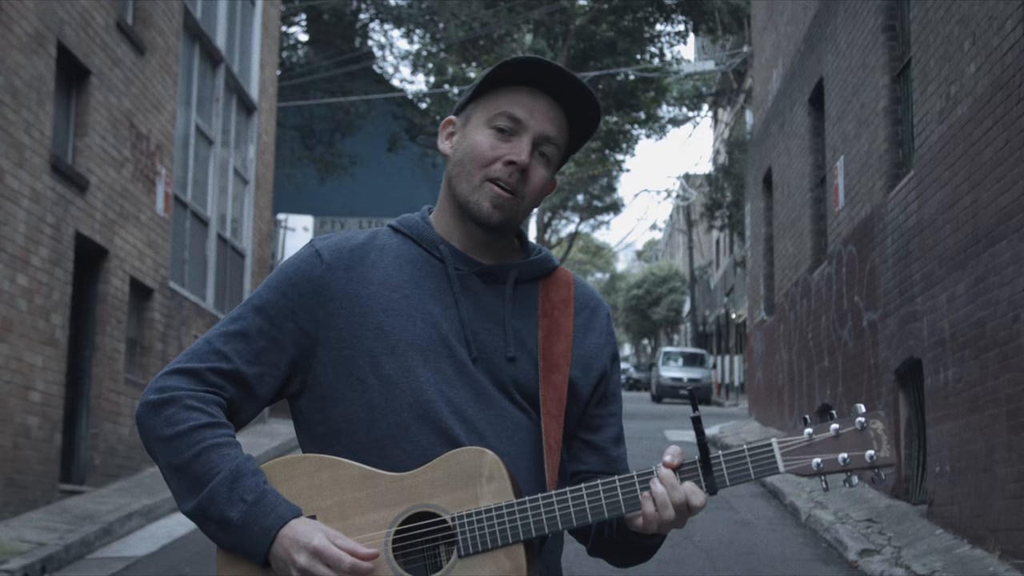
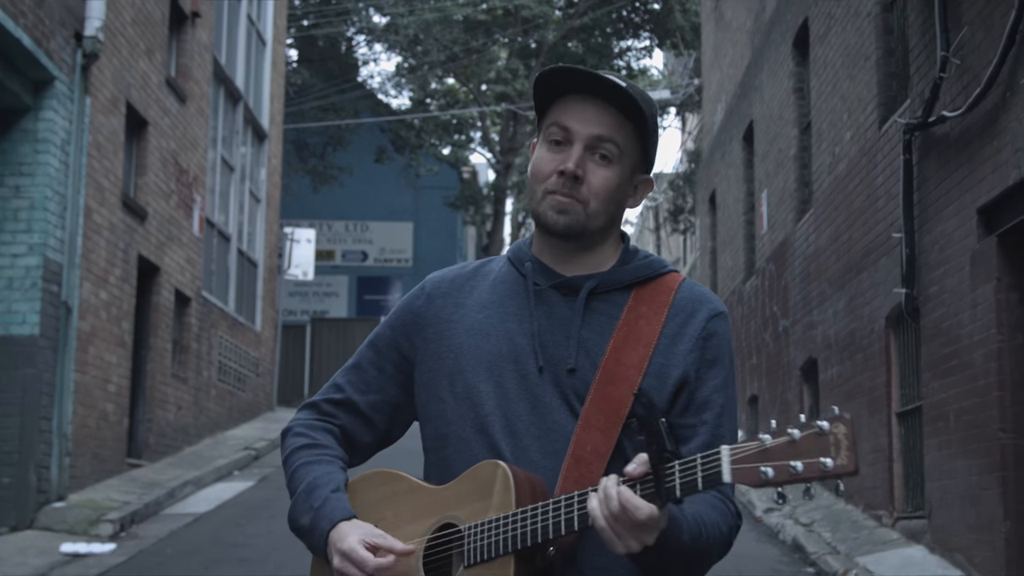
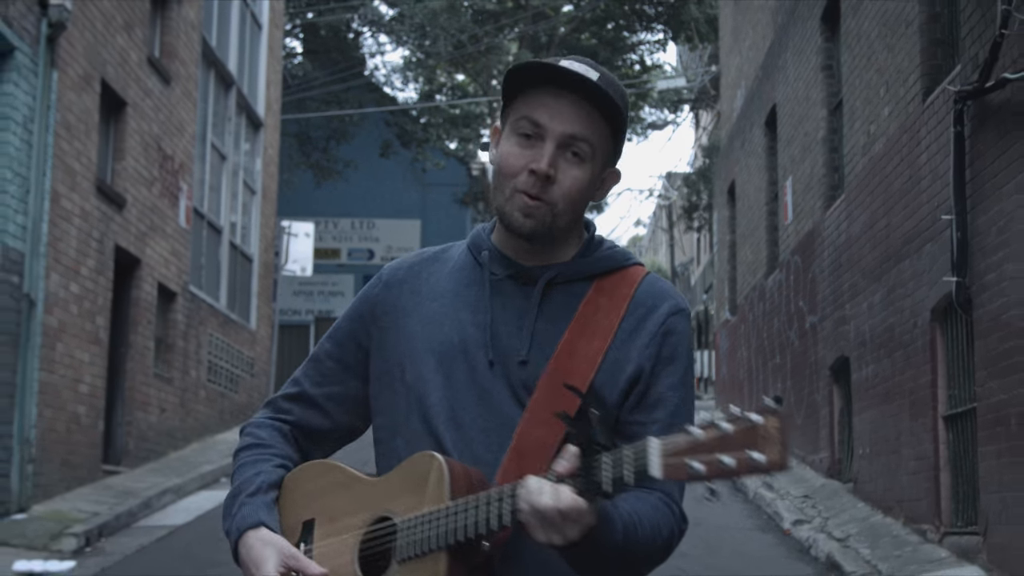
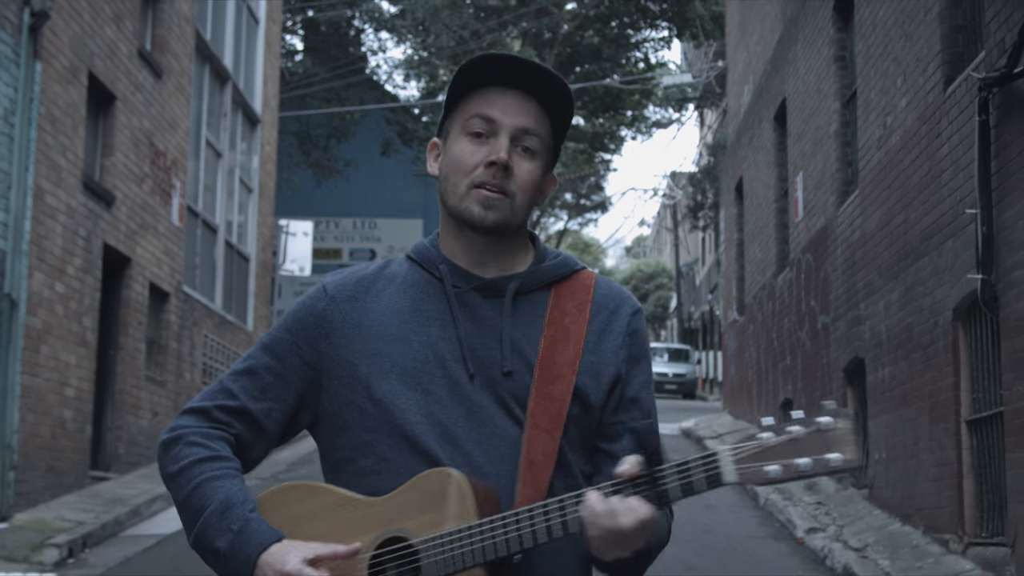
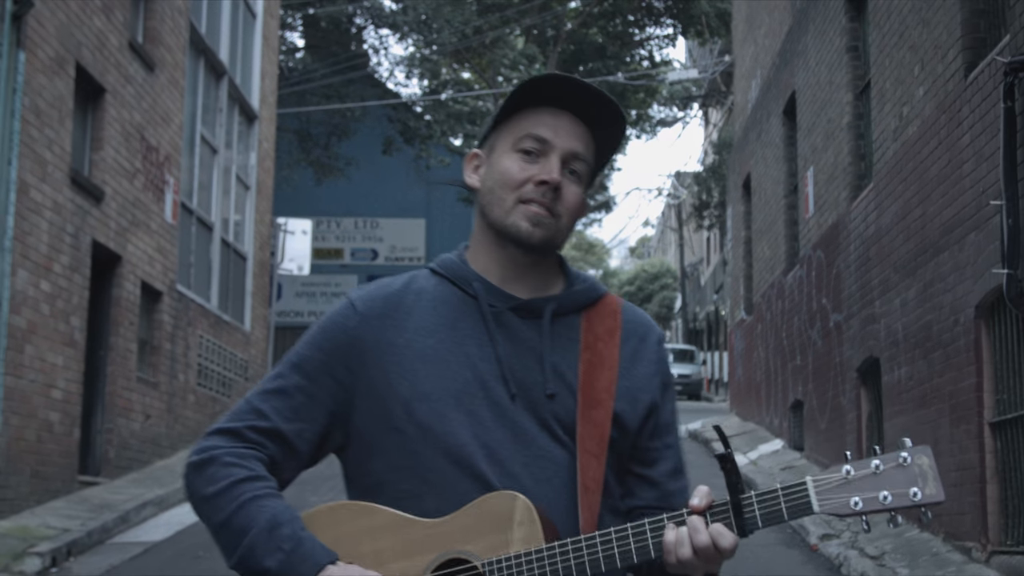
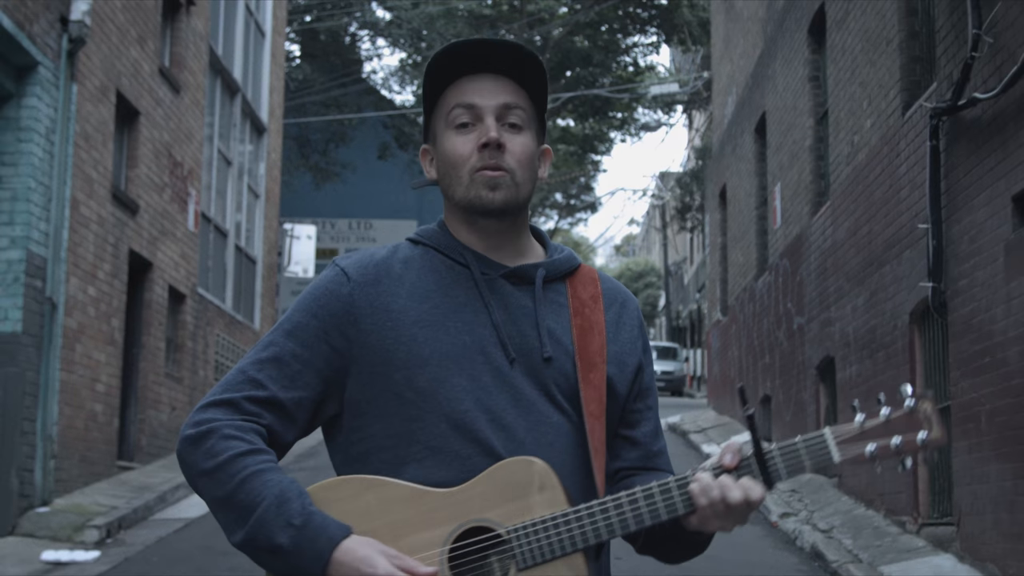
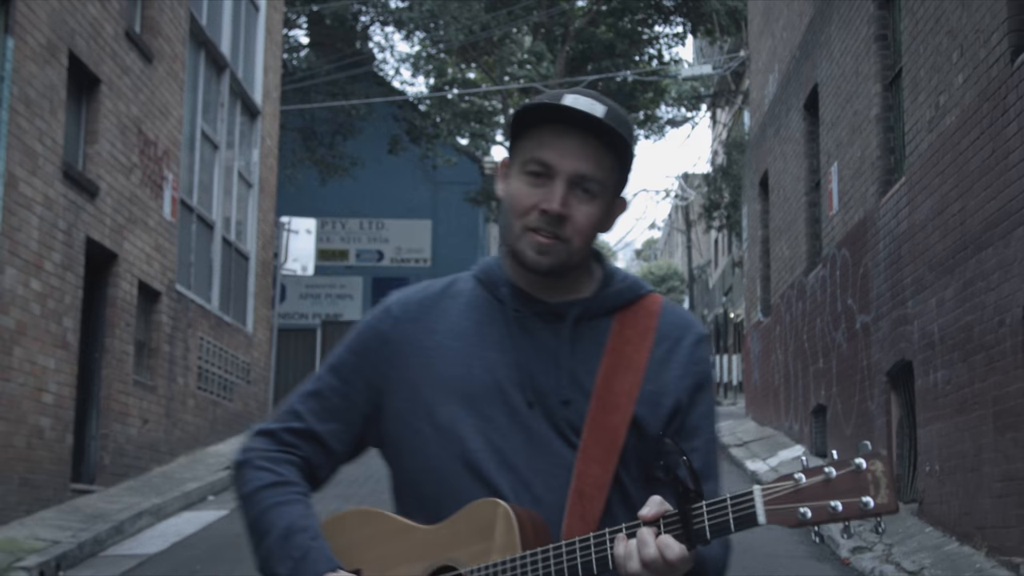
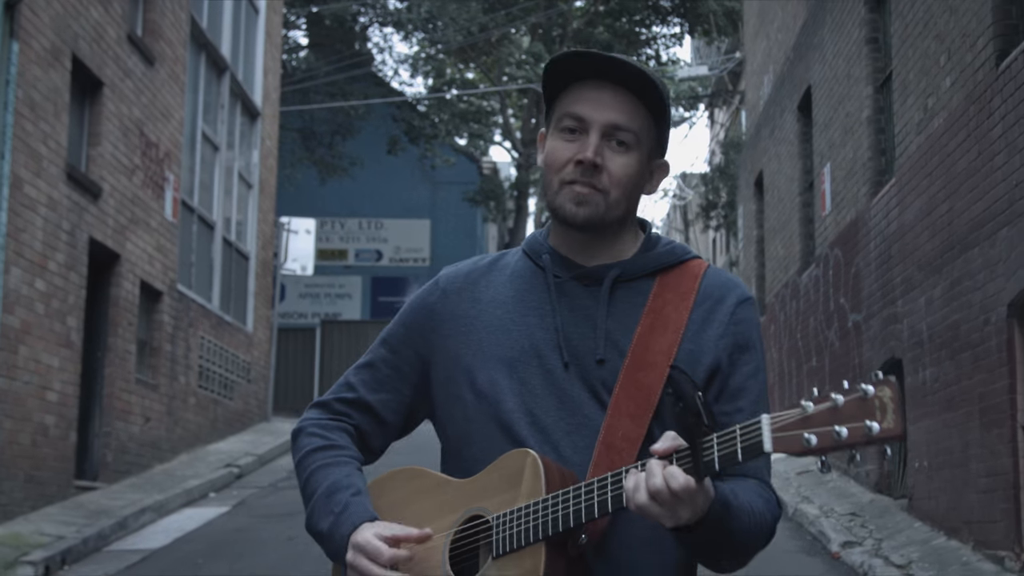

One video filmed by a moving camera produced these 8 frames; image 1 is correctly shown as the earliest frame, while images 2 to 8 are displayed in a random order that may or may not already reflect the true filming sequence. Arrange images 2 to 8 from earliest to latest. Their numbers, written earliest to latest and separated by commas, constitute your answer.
7, 8, 5, 4, 3, 6, 2
